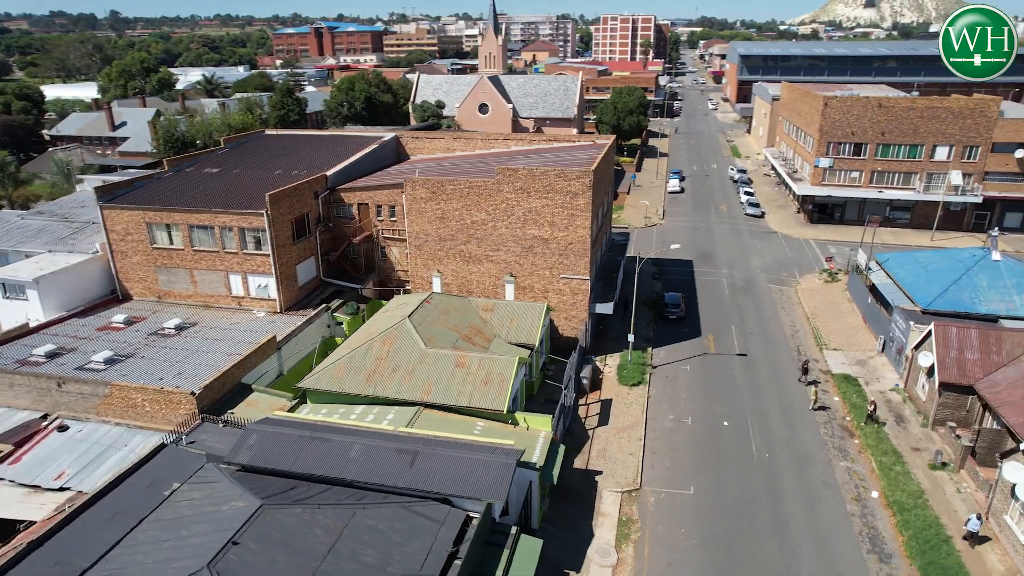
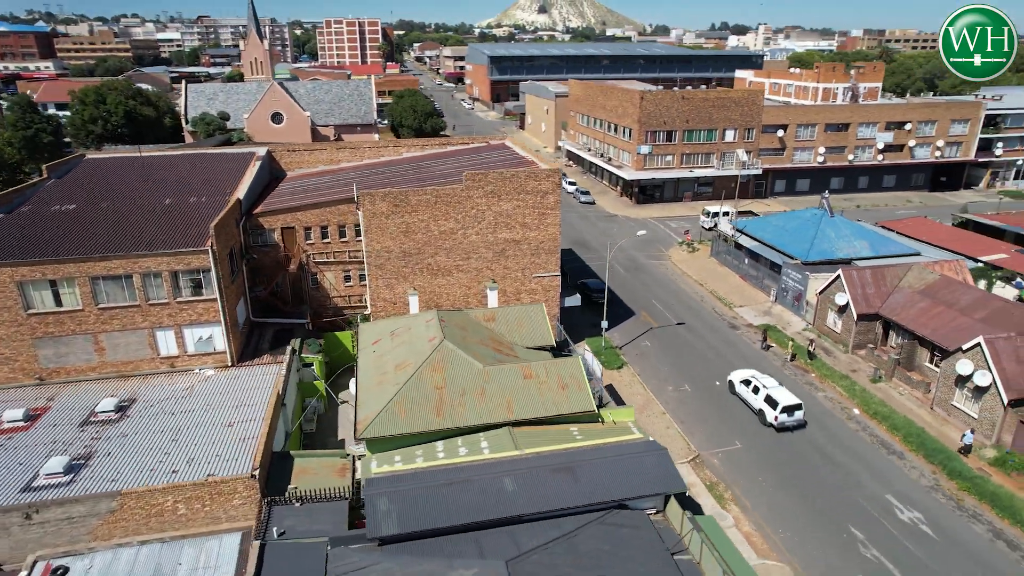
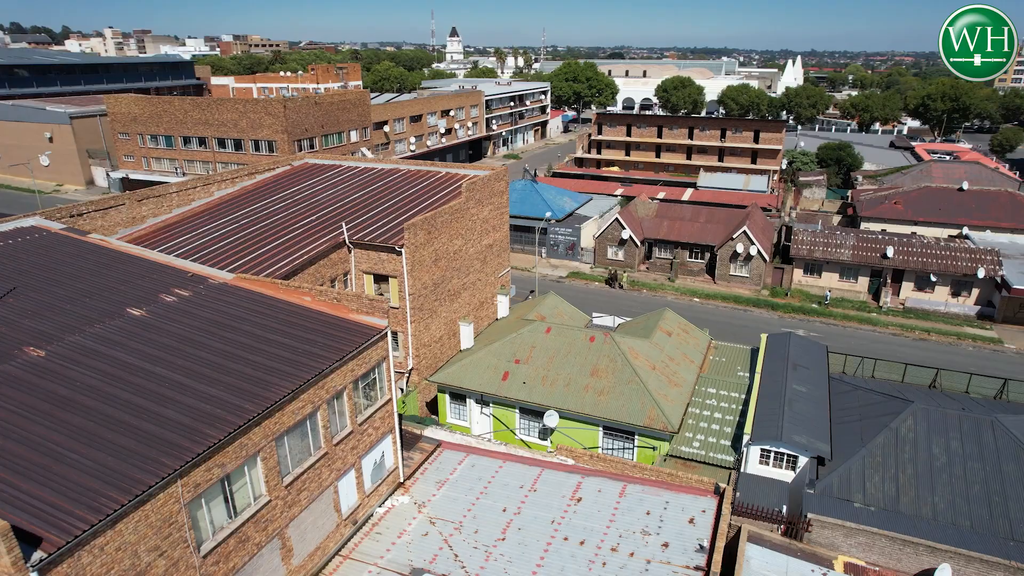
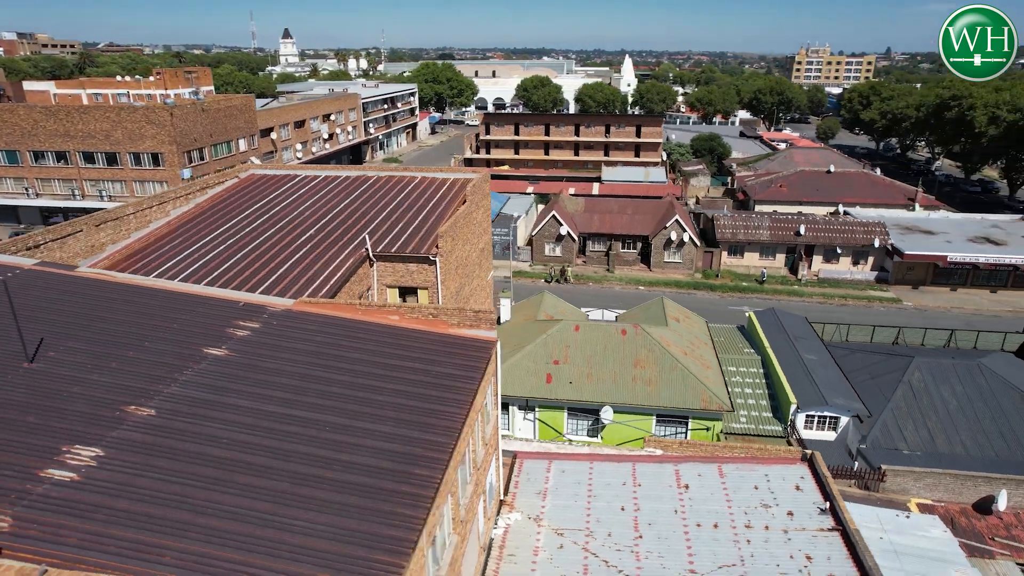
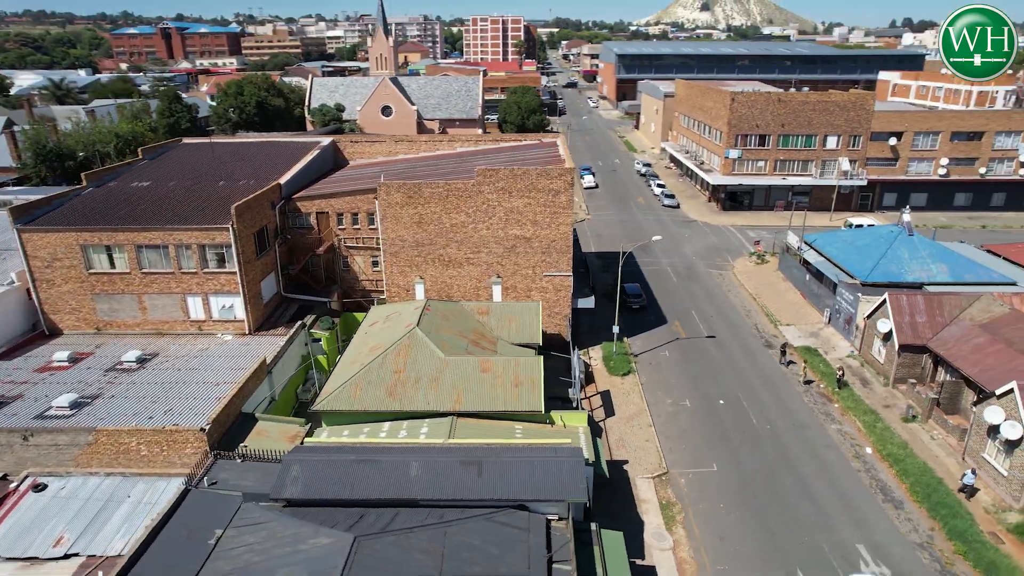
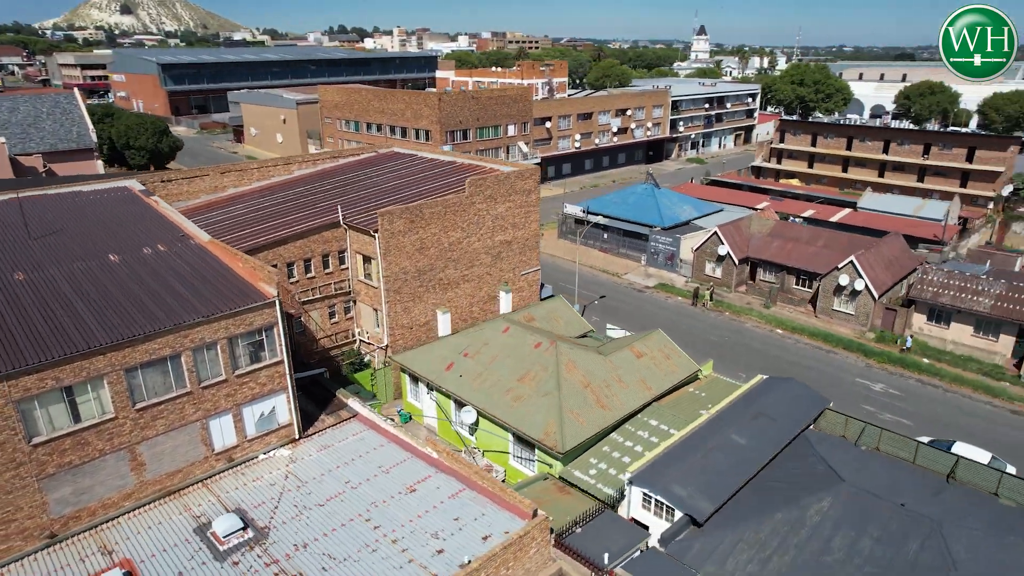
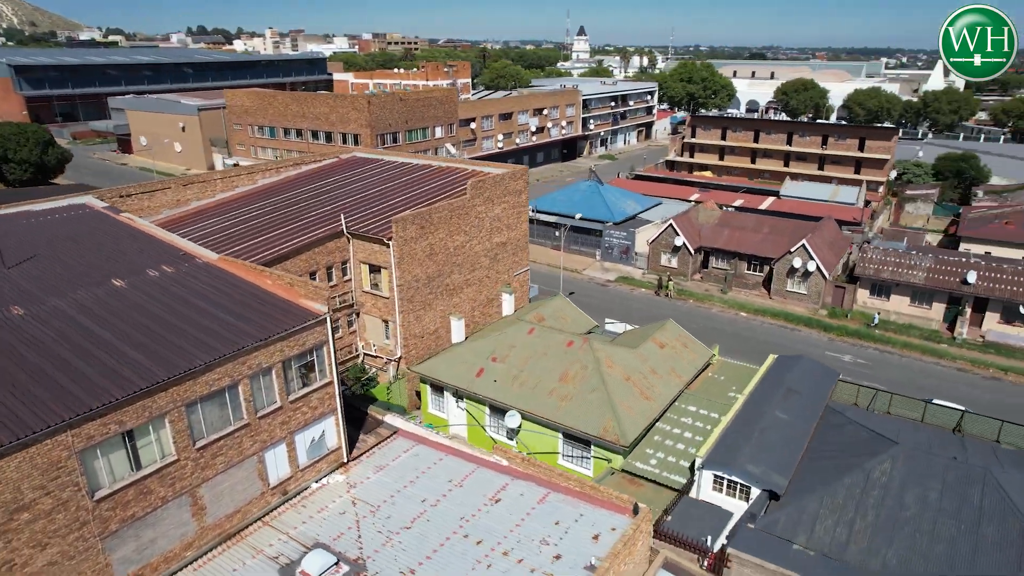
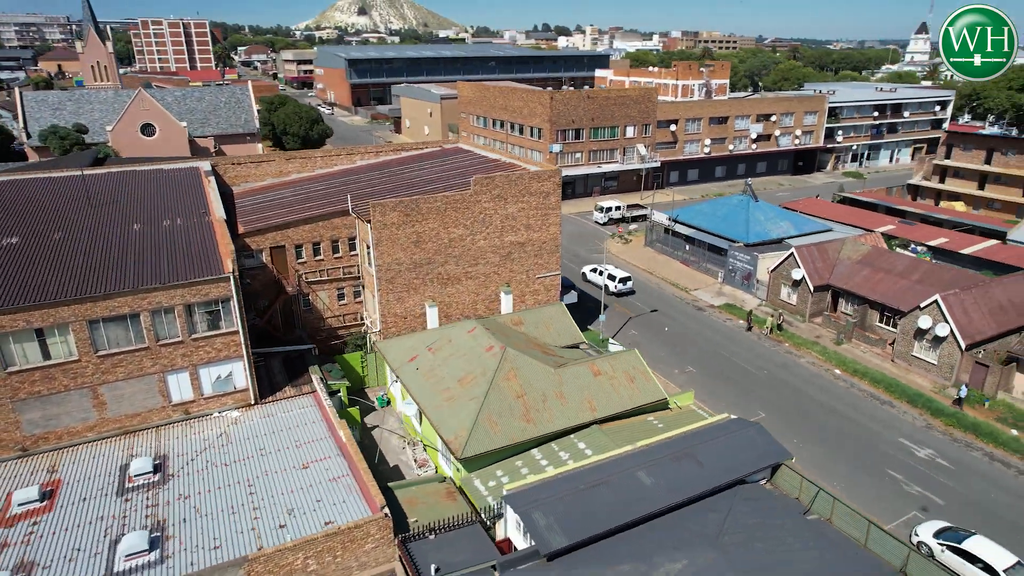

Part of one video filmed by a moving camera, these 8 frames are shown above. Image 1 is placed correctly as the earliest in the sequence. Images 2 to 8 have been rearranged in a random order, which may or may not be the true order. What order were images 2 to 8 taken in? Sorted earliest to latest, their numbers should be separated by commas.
5, 2, 8, 6, 7, 3, 4
